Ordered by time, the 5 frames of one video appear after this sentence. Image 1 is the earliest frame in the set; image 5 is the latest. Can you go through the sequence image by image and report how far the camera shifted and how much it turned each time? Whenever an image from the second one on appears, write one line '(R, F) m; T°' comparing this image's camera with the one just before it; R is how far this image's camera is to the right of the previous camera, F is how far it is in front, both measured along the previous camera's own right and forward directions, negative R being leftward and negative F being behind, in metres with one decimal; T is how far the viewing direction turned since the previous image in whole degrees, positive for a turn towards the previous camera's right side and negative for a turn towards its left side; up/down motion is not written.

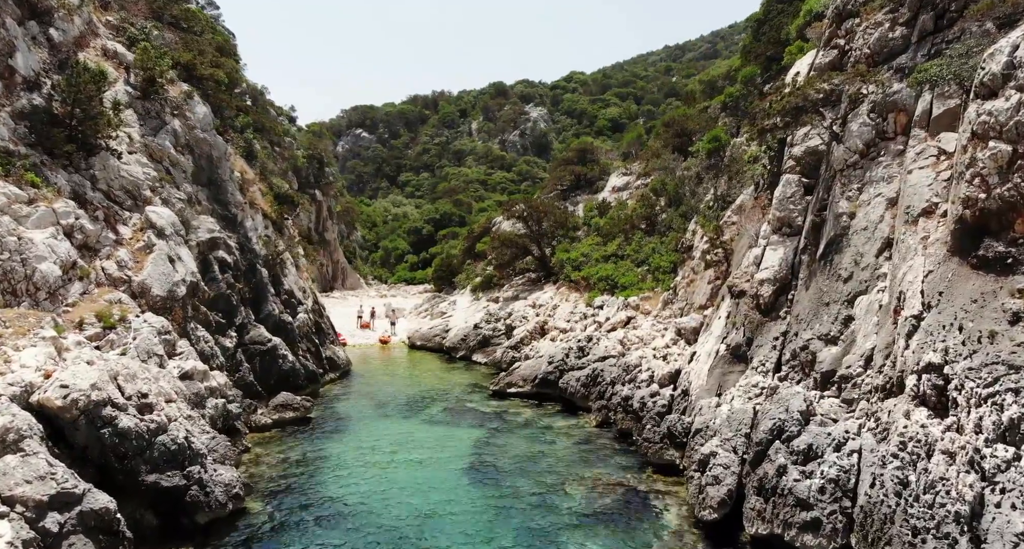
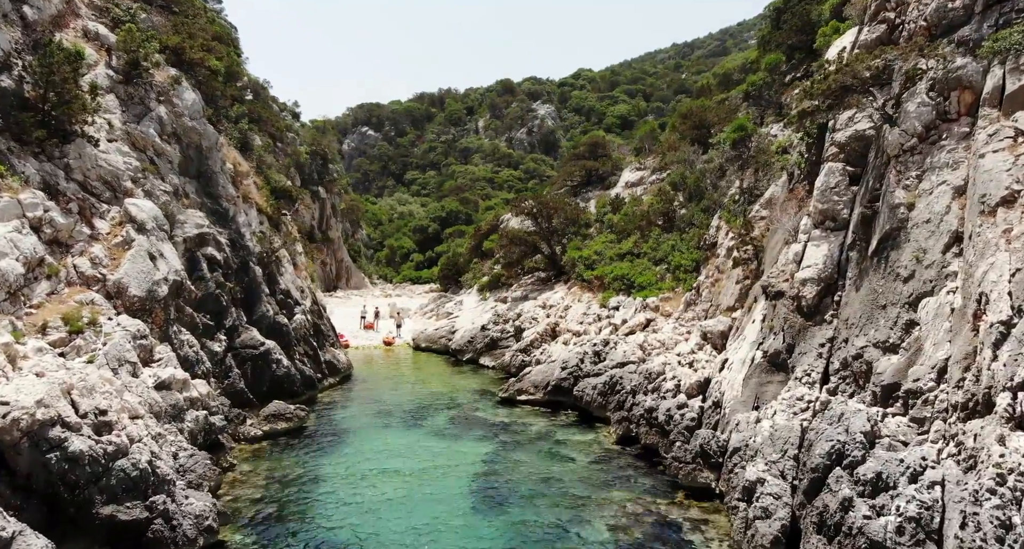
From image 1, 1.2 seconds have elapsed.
(-0.1, +1.7) m; 0°
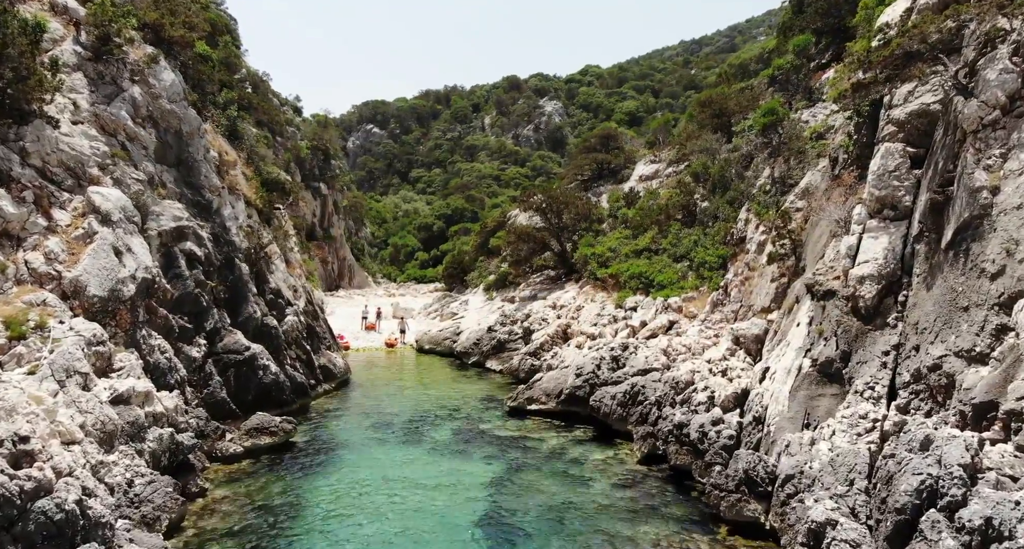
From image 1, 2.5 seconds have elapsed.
(-0.1, +2.0) m; 0°
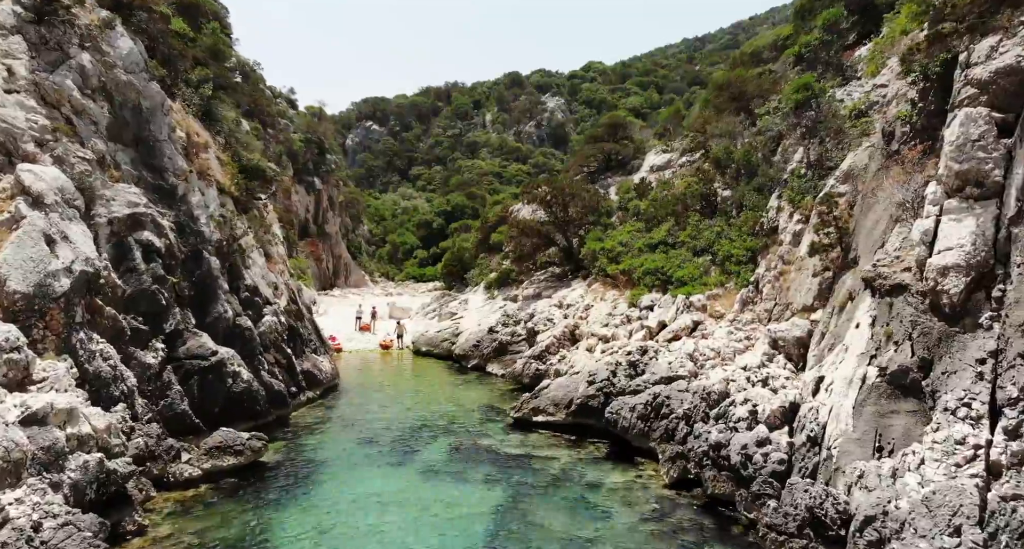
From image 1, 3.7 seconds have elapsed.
(-0.1, +2.4) m; 0°
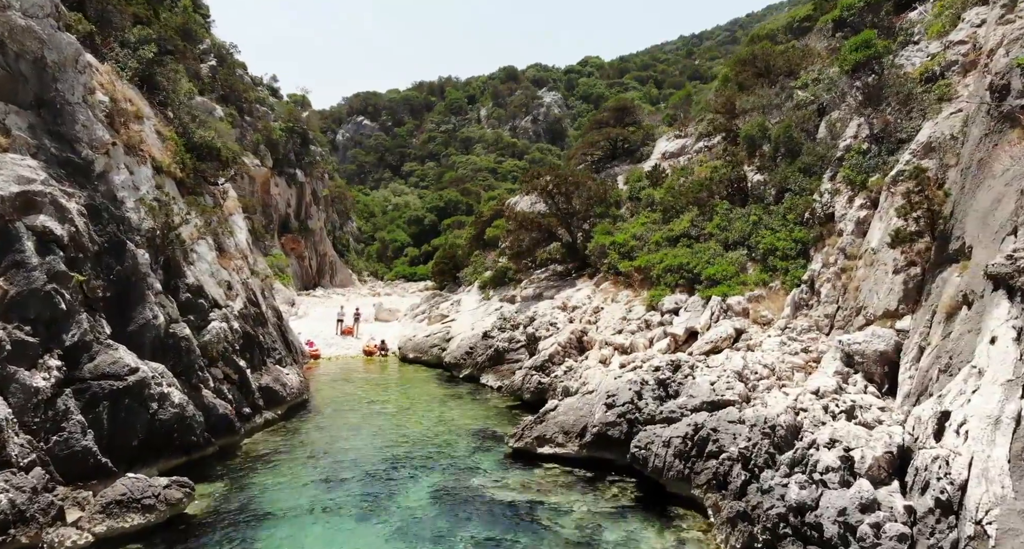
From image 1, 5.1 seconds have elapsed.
(-0.1, +3.6) m; 0°
